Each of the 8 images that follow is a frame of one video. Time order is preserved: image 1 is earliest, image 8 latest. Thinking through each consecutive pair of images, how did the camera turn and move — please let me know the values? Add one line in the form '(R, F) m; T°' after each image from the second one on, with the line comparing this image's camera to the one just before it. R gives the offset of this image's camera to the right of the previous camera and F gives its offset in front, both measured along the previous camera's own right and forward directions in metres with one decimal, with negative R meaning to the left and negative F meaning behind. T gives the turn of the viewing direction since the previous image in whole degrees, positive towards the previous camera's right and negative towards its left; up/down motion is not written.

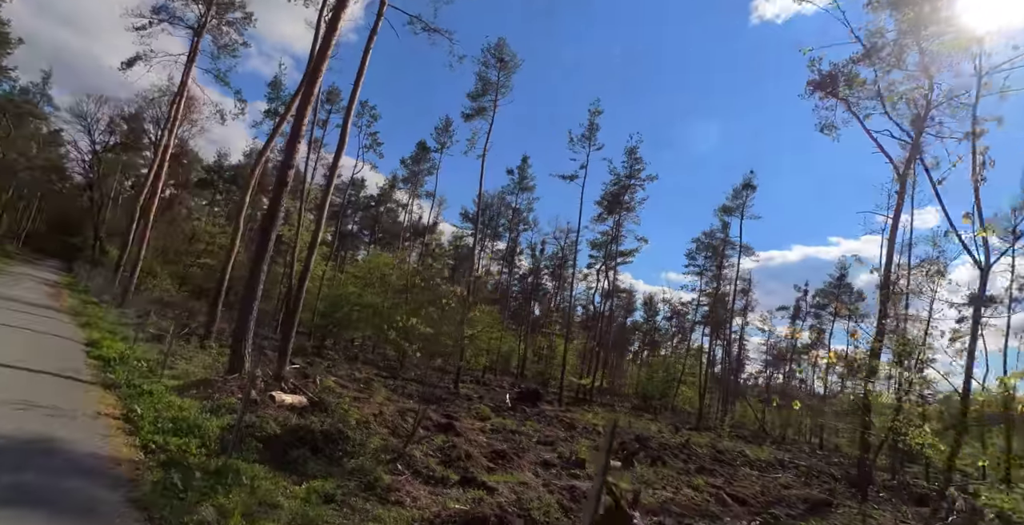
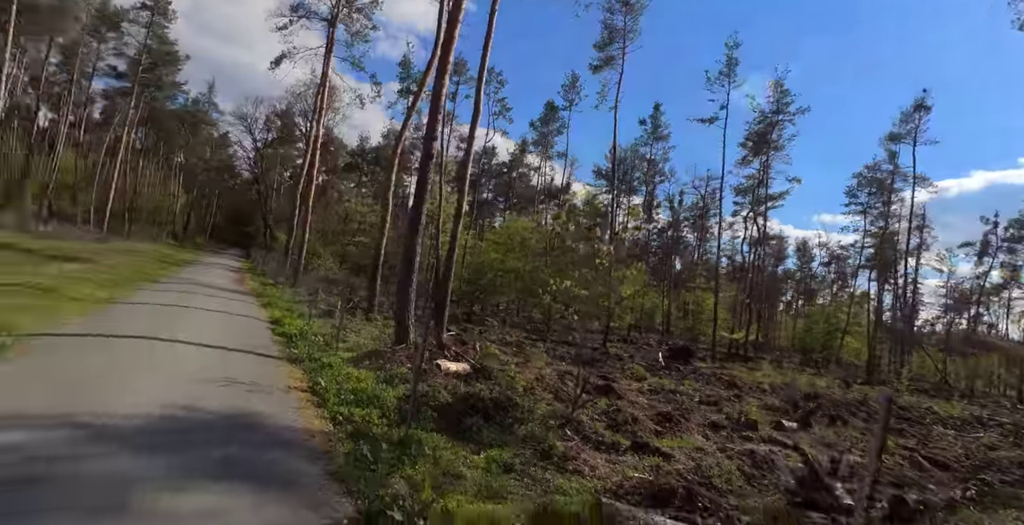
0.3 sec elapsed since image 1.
(-0.7, +0.9) m; -14°
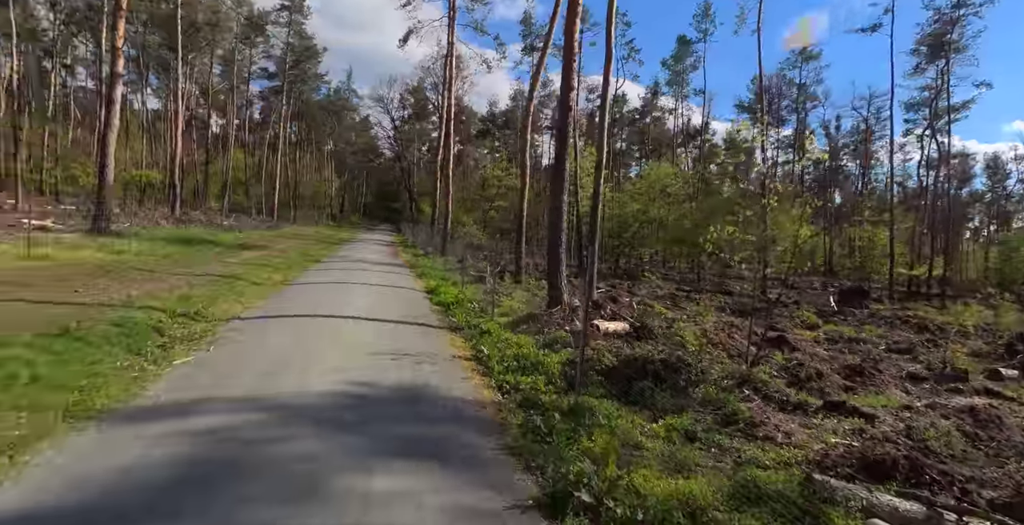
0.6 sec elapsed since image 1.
(-0.4, +0.7) m; -14°
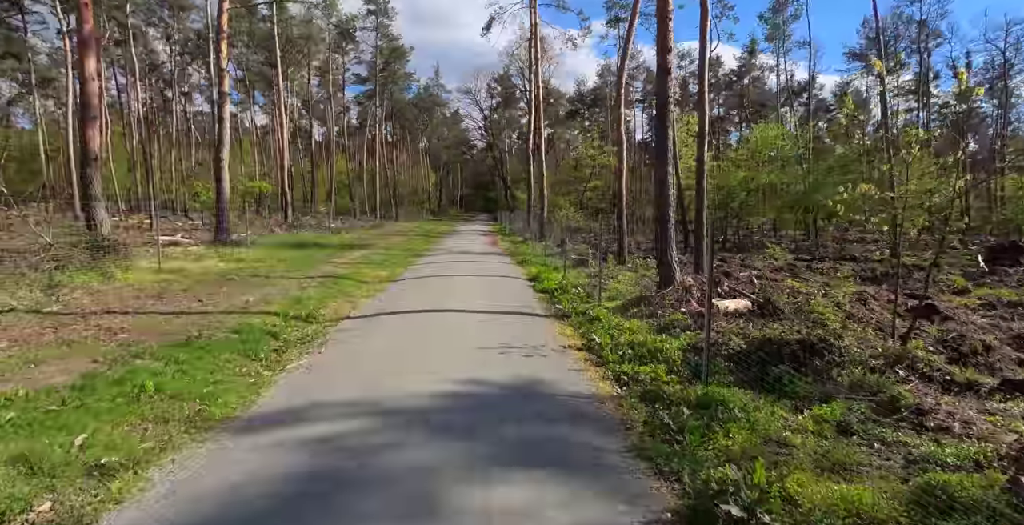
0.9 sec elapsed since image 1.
(-0.2, +0.5) m; -10°
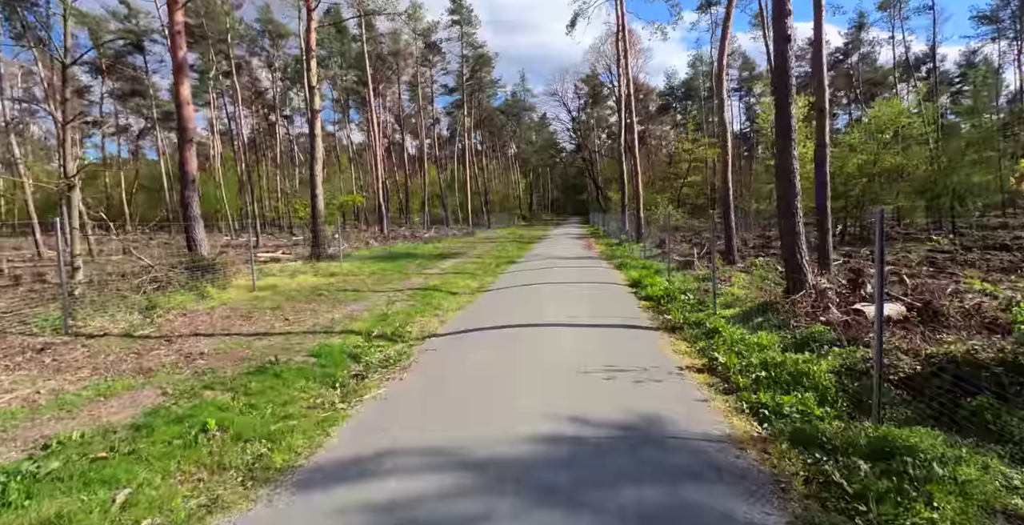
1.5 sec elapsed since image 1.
(-0.1, +1.0) m; -10°
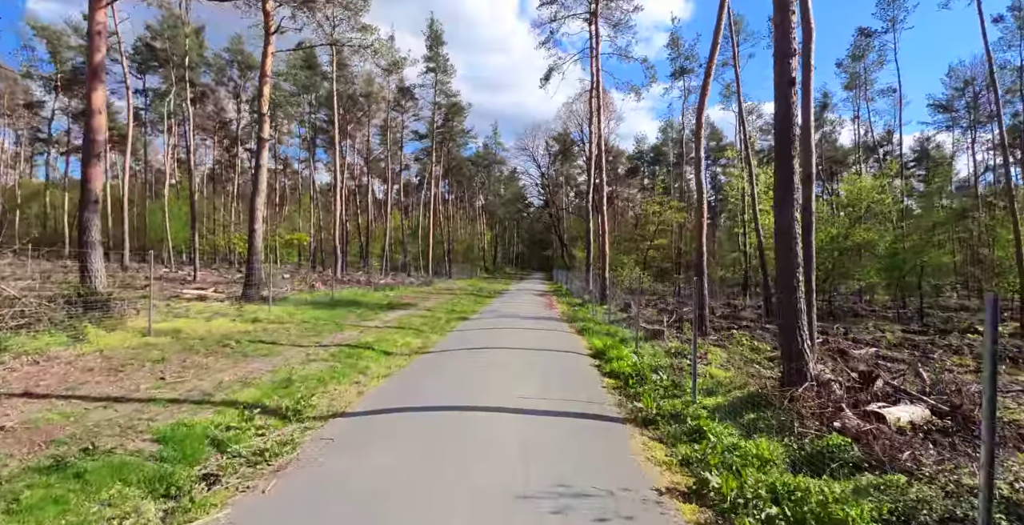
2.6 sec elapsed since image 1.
(+0.3, +1.5) m; +4°
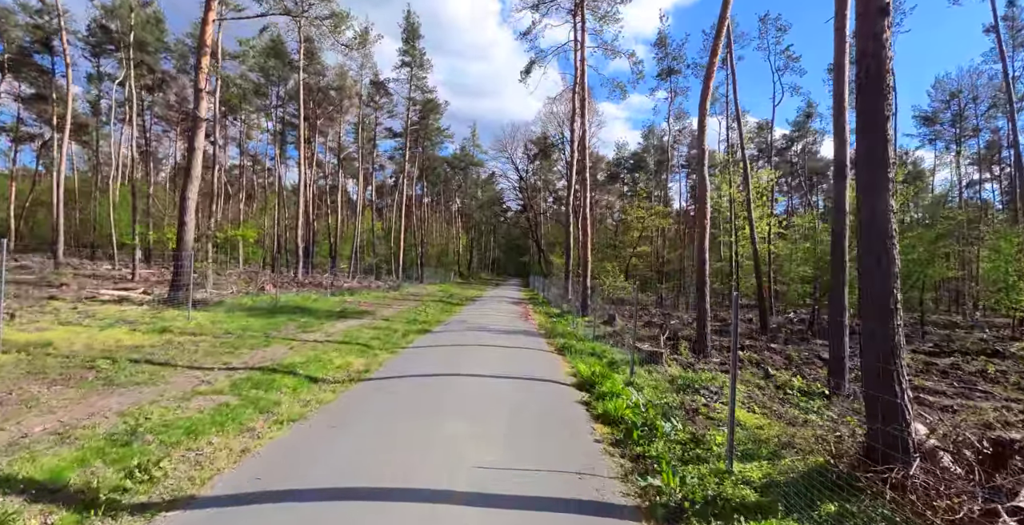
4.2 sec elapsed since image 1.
(+0.1, +2.1) m; +2°
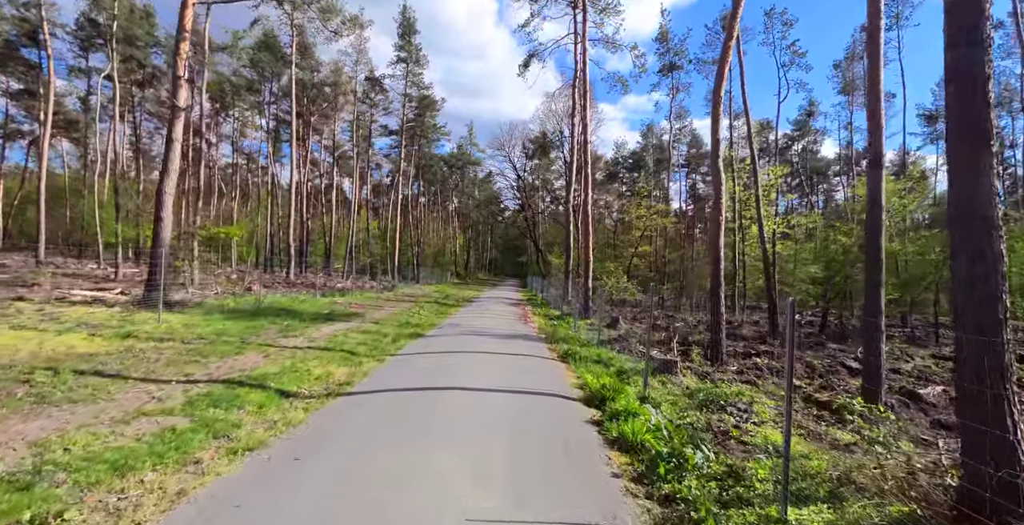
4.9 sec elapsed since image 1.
(0.0, +0.9) m; 0°
